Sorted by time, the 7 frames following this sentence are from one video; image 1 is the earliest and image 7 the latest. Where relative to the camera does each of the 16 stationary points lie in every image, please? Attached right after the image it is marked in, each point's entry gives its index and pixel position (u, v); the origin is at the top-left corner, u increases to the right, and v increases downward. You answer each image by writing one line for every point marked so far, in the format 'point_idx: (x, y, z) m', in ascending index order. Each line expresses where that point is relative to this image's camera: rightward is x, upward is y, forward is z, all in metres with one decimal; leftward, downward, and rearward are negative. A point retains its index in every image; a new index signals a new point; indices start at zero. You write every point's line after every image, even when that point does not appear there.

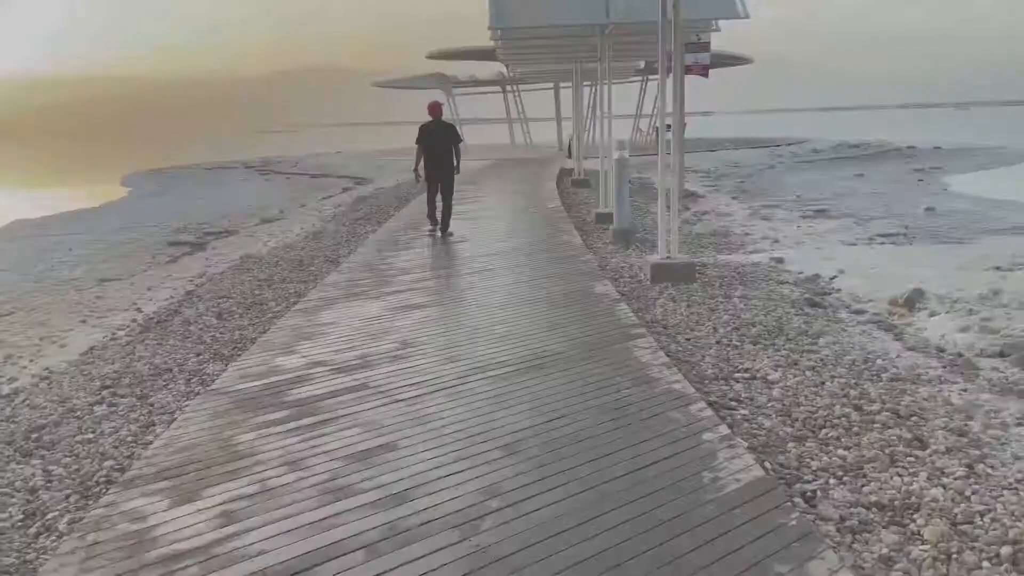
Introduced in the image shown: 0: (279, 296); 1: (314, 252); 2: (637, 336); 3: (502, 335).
0: (-1.8, -0.1, +7.5) m
1: (-2.0, +0.4, +10.0) m
2: (+0.7, -0.3, +5.3) m
3: (-0.1, -0.3, +5.4) m
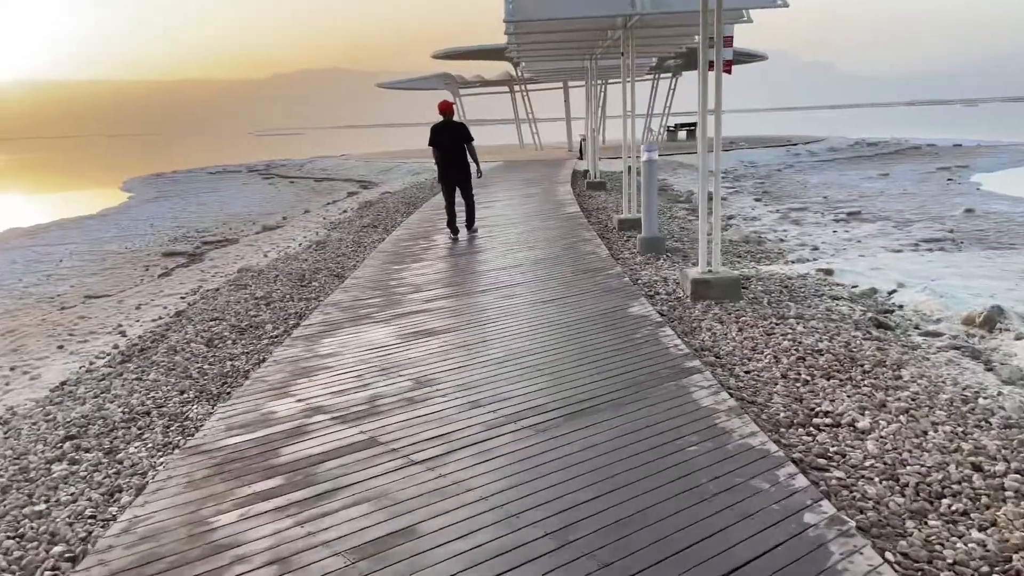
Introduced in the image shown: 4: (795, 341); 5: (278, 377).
0: (-1.6, -0.2, +6.8) m
1: (-1.9, +0.2, +9.3) m
2: (+0.8, -0.4, +4.5) m
3: (+0.1, -0.4, +4.7) m
4: (+1.6, -0.3, +5.4) m
5: (-1.1, -0.4, +4.7) m
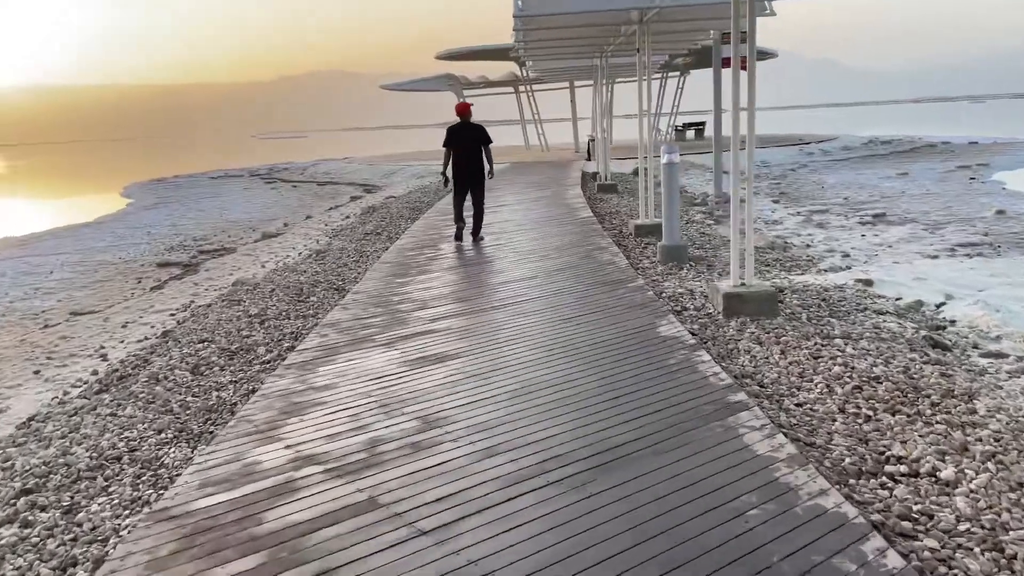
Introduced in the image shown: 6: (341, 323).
0: (-1.5, -0.3, +6.2) m
1: (-1.8, +0.1, +8.7) m
2: (+0.9, -0.5, +3.9) m
3: (+0.2, -0.5, +4.1) m
4: (+1.7, -0.4, +4.8) m
5: (-1.1, -0.5, +4.2) m
6: (-1.1, -0.2, +6.0) m
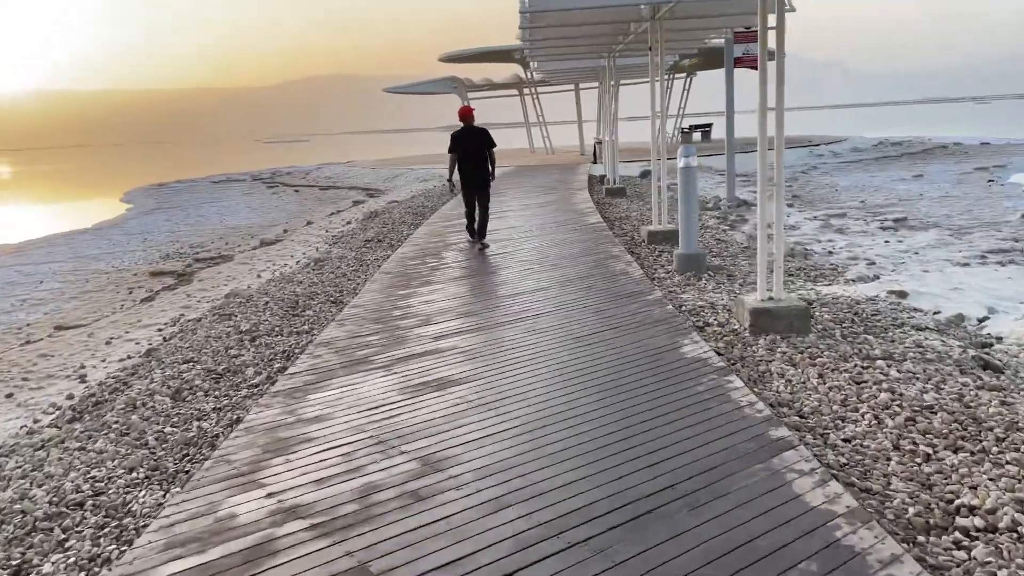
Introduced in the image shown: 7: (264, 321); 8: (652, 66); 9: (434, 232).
0: (-1.5, -0.4, +5.7) m
1: (-1.7, 0.0, +8.3) m
2: (+1.0, -0.6, +3.5) m
3: (+0.2, -0.6, +3.6) m
4: (+1.7, -0.5, +4.3) m
5: (-1.0, -0.6, +3.7) m
6: (-1.0, -0.3, +5.6) m
7: (-1.8, -0.2, +7.0) m
8: (+1.5, +2.5, +10.7) m
9: (-0.9, +0.6, +10.8) m
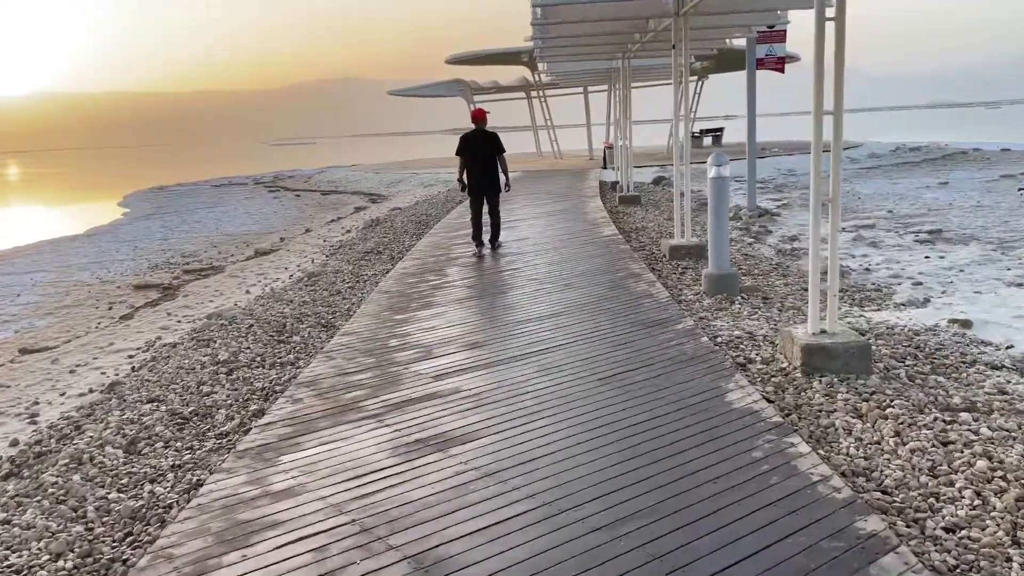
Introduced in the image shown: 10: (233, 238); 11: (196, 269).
0: (-1.4, -0.6, +5.0) m
1: (-1.6, -0.2, +7.5) m
2: (+1.0, -0.7, +2.7) m
3: (+0.3, -0.7, +2.9) m
4: (+1.8, -0.6, +3.6) m
5: (-1.0, -0.8, +3.0) m
6: (-0.9, -0.5, +4.8) m
7: (-1.7, -0.4, +6.2) m
8: (+1.6, +2.3, +9.9) m
9: (-0.8, +0.5, +10.1) m
10: (-4.5, +0.8, +15.6) m
11: (-3.9, +0.2, +11.9) m
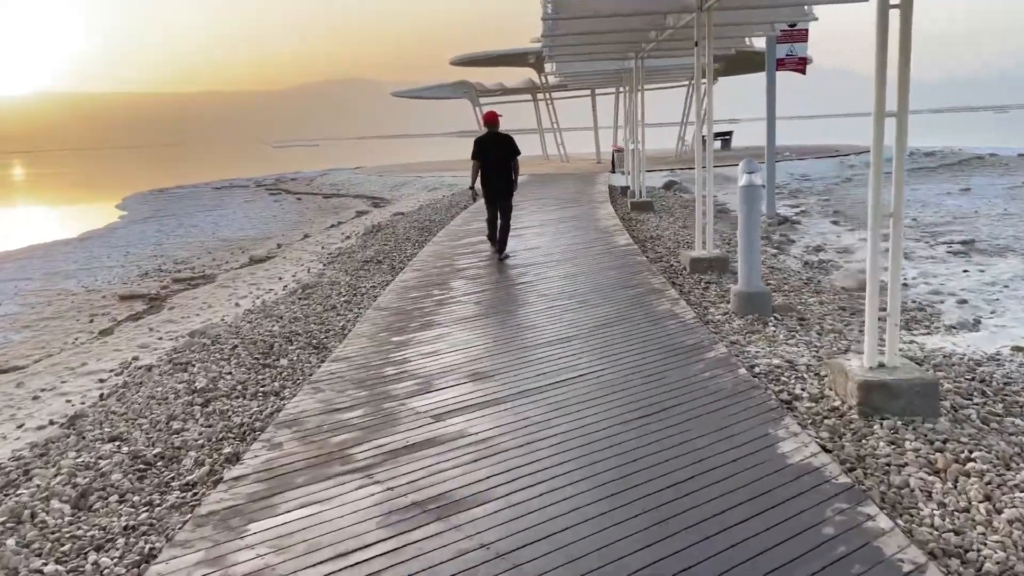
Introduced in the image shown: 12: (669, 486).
0: (-1.4, -0.7, +4.4) m
1: (-1.5, -0.3, +6.9) m
2: (+1.1, -0.8, +2.1) m
3: (+0.3, -0.8, +2.2) m
4: (+1.8, -0.7, +2.9) m
5: (-0.9, -0.9, +2.3) m
6: (-0.9, -0.6, +4.2) m
7: (-1.6, -0.5, +5.6) m
8: (+1.7, +2.1, +9.3) m
9: (-0.7, +0.3, +9.5) m
10: (-4.4, +0.7, +15.0) m
11: (-3.8, +0.1, +11.3) m
12: (+0.5, -0.7, +3.3) m
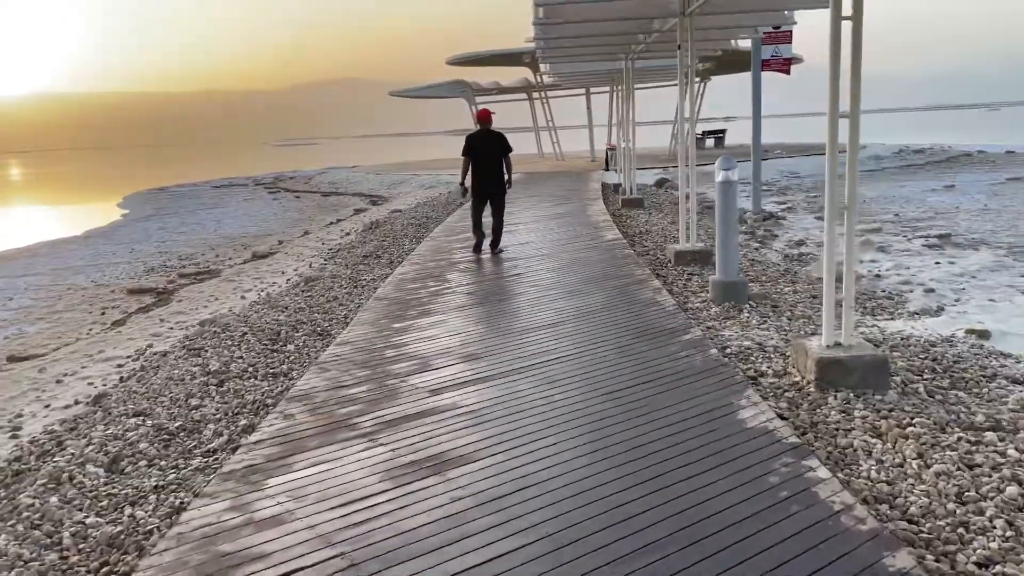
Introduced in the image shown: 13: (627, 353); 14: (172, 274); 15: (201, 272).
0: (-1.4, -0.6, +4.8) m
1: (-1.6, -0.2, +7.3) m
2: (+1.0, -0.8, +2.5) m
3: (+0.3, -0.8, +2.7) m
4: (+1.8, -0.7, +3.4) m
5: (-1.0, -0.8, +2.8) m
6: (-0.9, -0.5, +4.6) m
7: (-1.7, -0.4, +6.0) m
8: (+1.6, +2.2, +9.7) m
9: (-0.8, +0.4, +9.9) m
10: (-4.5, +0.7, +15.4) m
11: (-3.9, +0.2, +11.7) m
12: (+0.5, -0.6, +3.7) m
13: (+0.6, -0.3, +5.2) m
14: (-4.1, +0.2, +11.8) m
15: (-3.8, +0.2, +11.8) m
